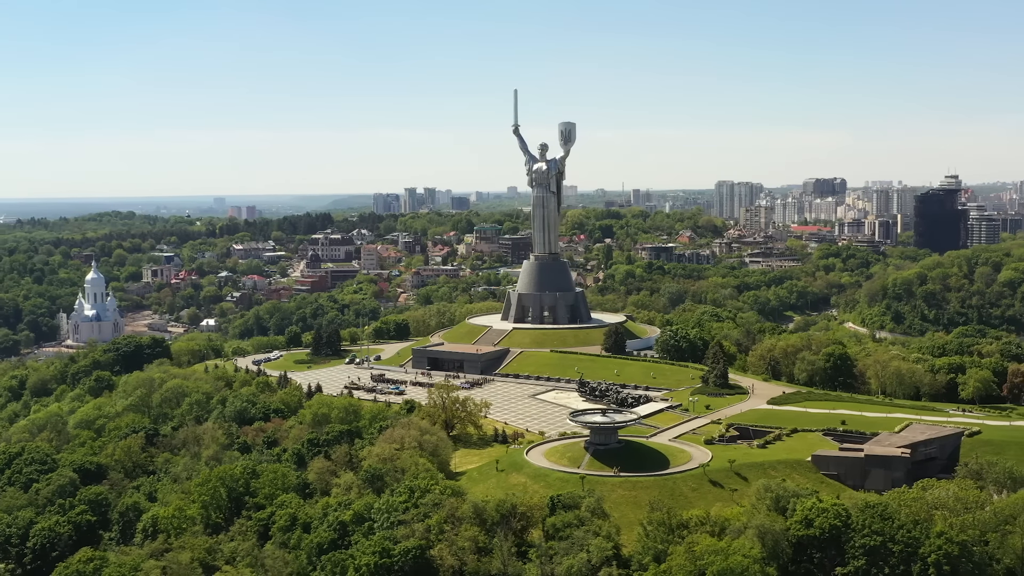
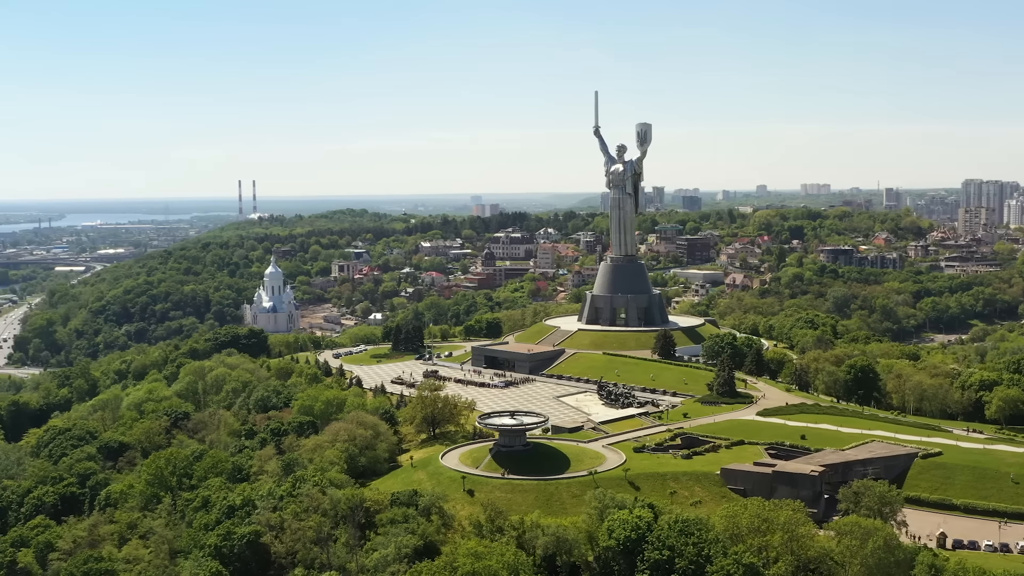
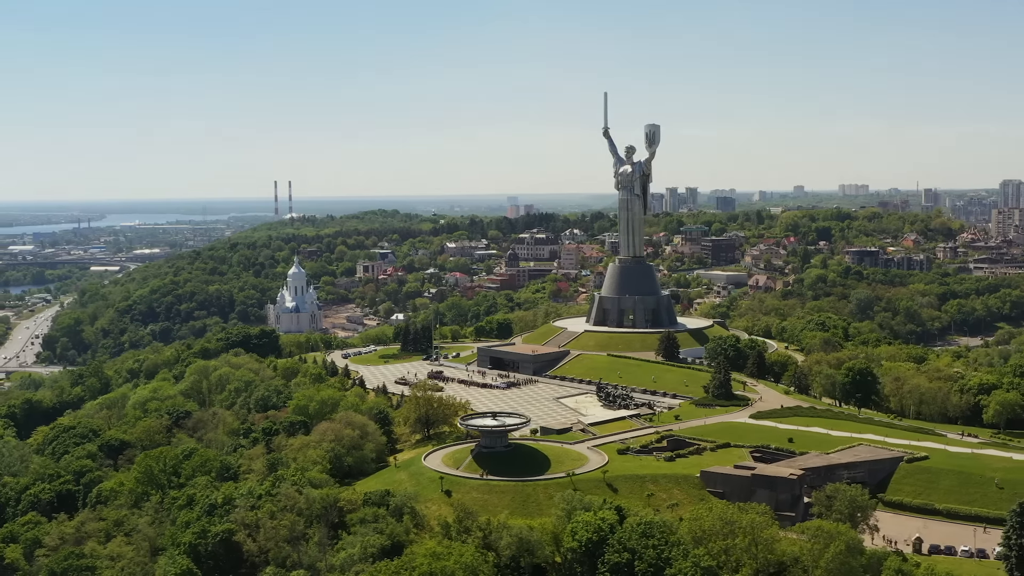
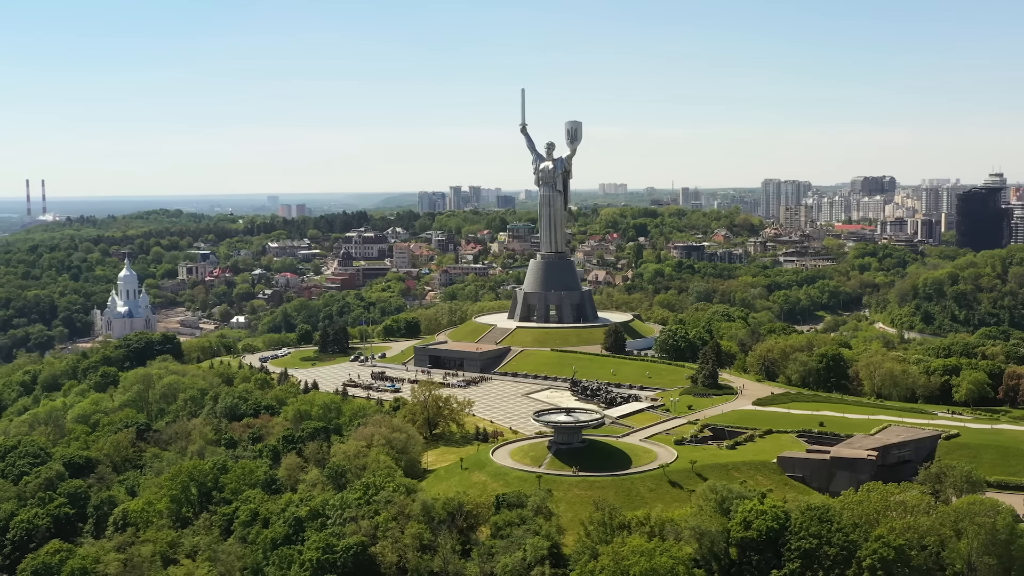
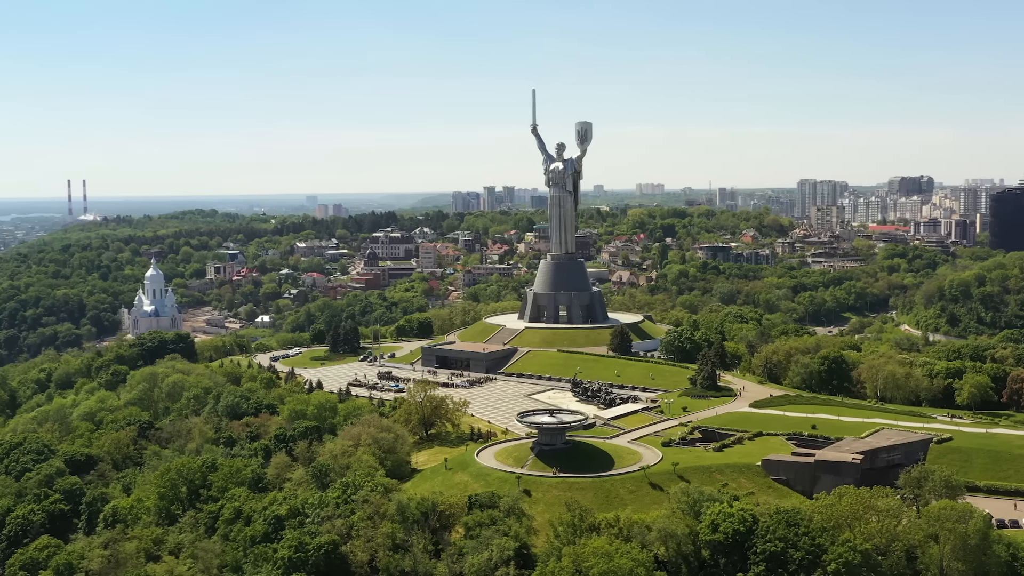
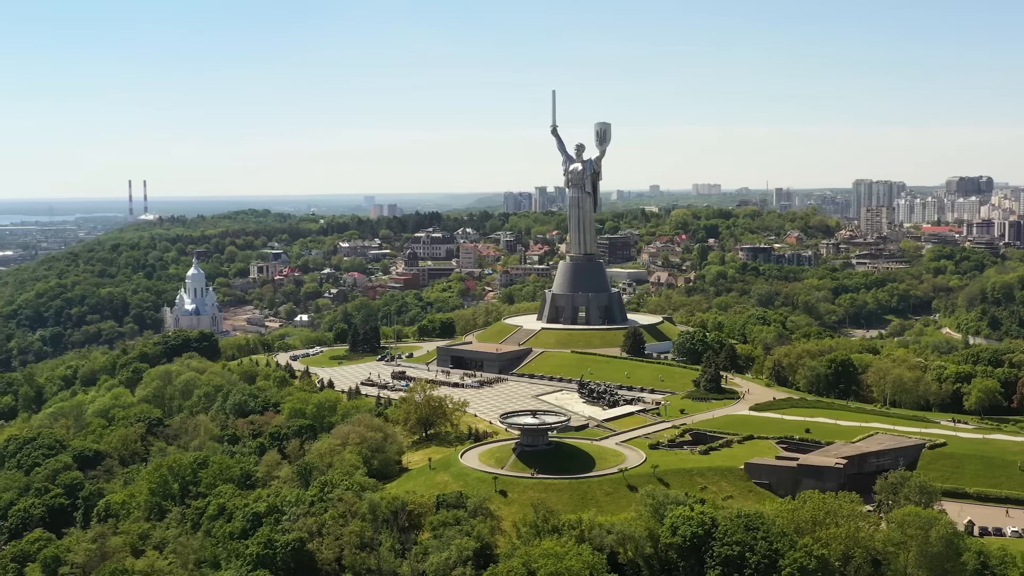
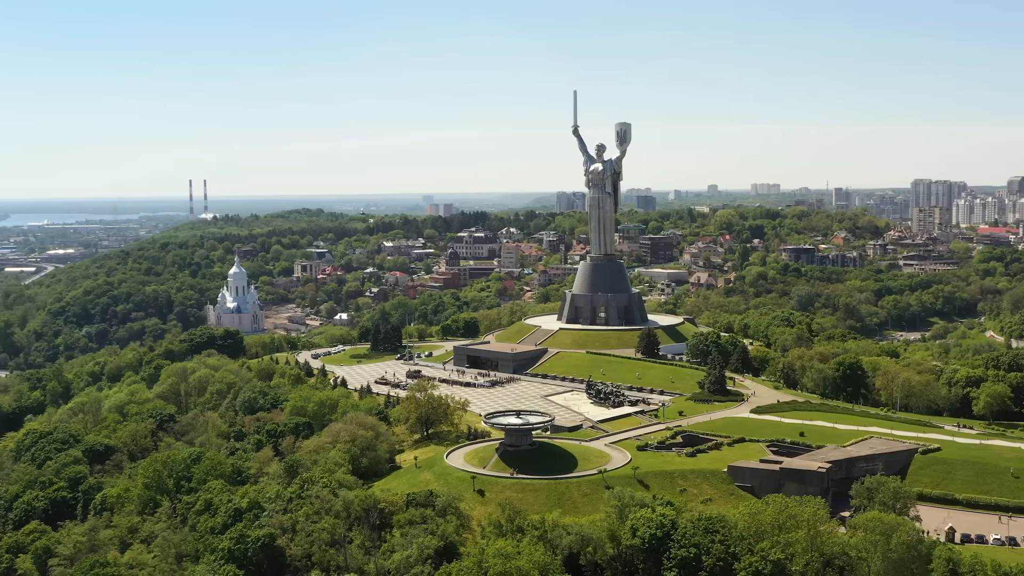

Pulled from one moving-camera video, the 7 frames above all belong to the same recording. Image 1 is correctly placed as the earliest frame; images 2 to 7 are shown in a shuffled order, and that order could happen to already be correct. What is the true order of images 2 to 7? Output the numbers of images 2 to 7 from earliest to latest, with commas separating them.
4, 5, 6, 7, 2, 3
